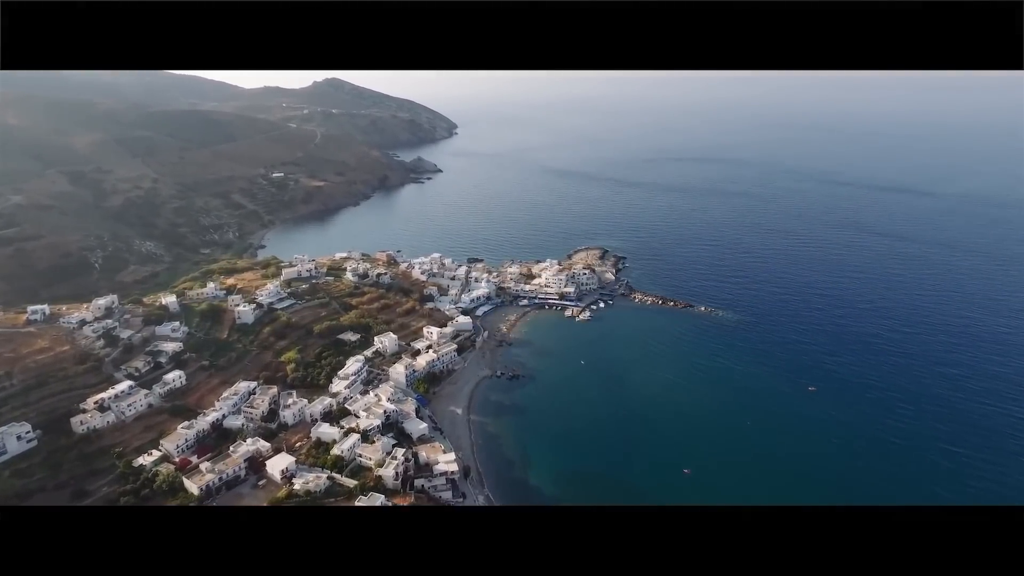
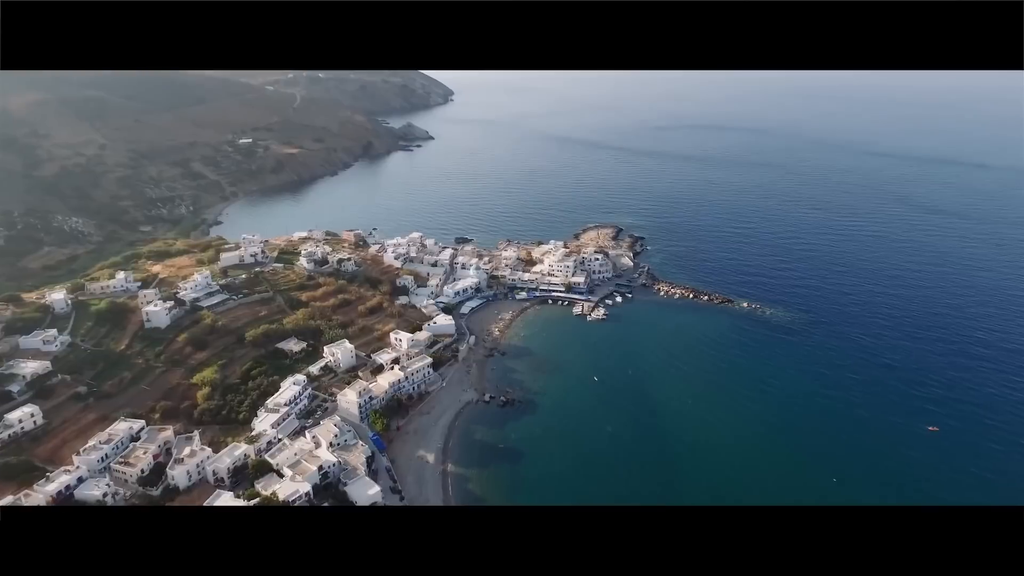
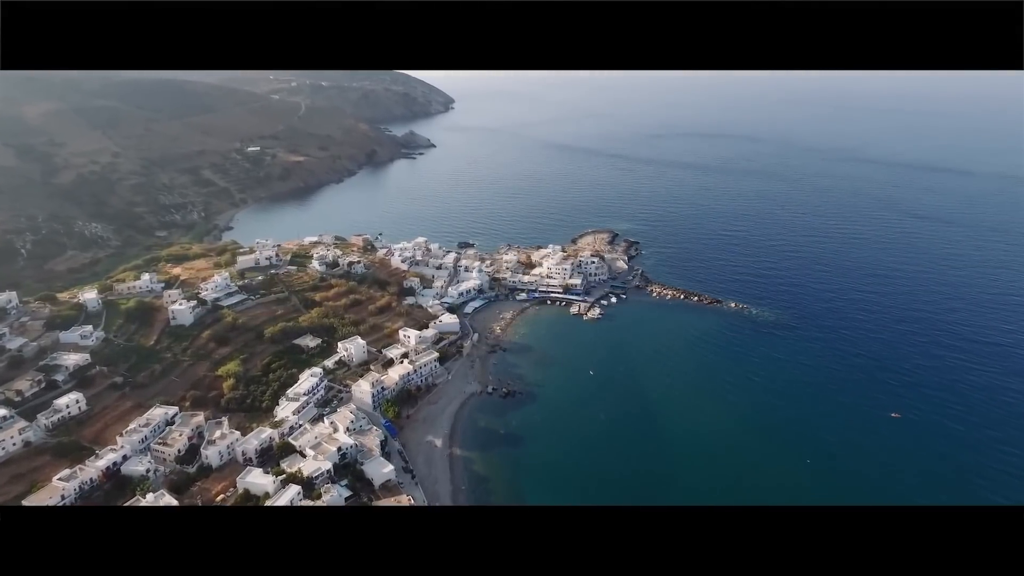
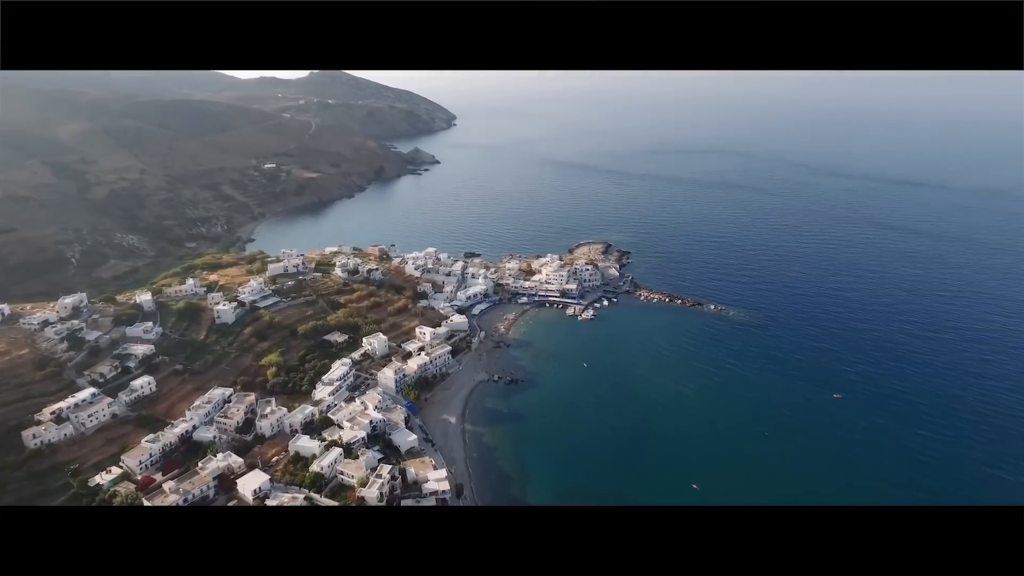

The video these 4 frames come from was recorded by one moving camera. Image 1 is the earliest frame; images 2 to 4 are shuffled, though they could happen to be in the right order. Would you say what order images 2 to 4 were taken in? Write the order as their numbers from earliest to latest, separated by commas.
4, 3, 2
